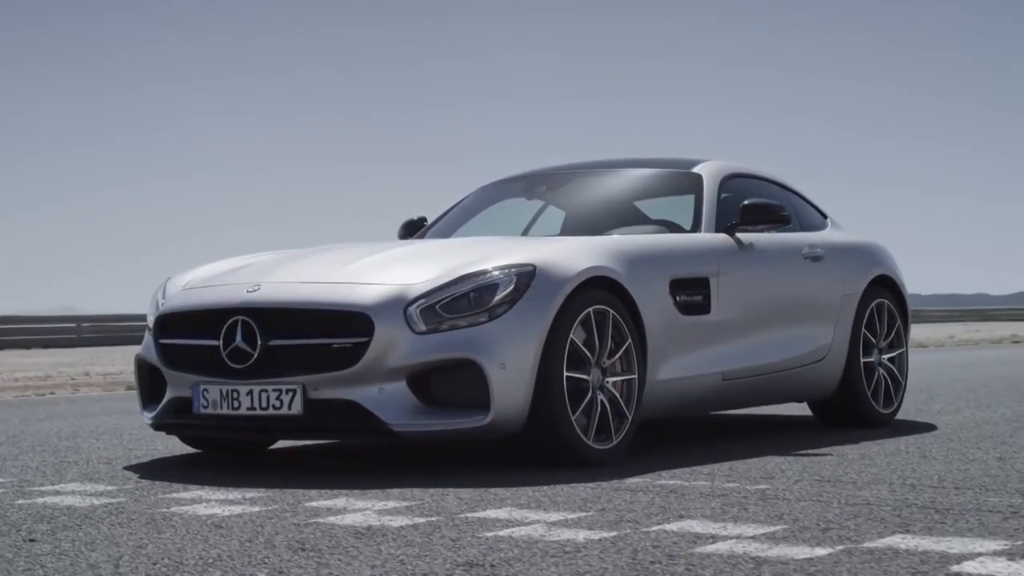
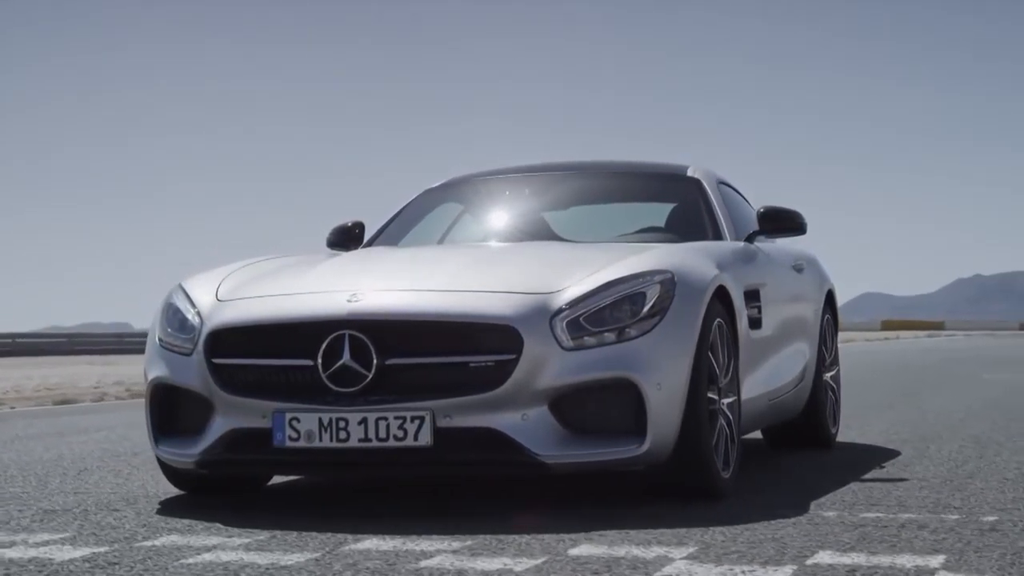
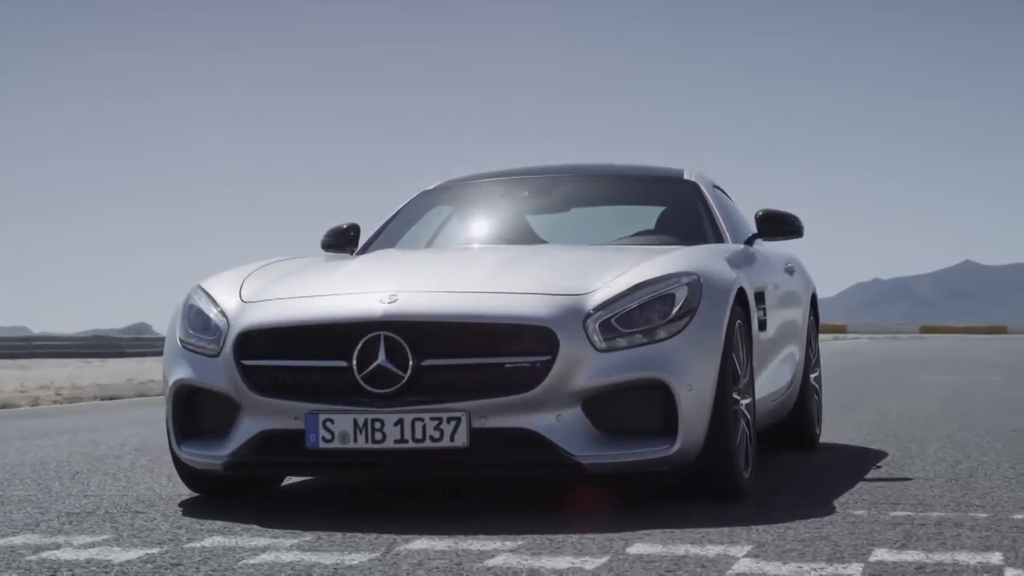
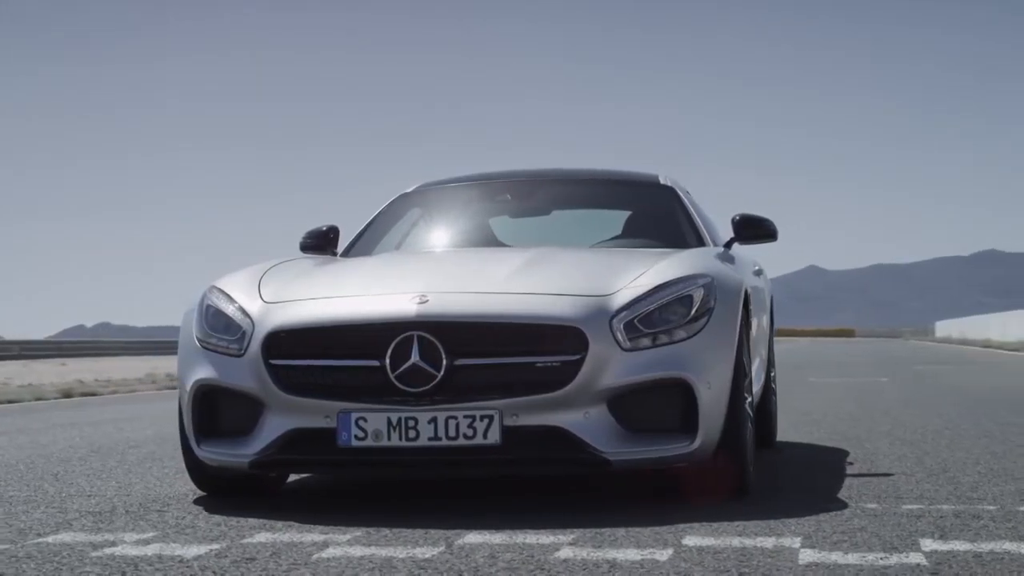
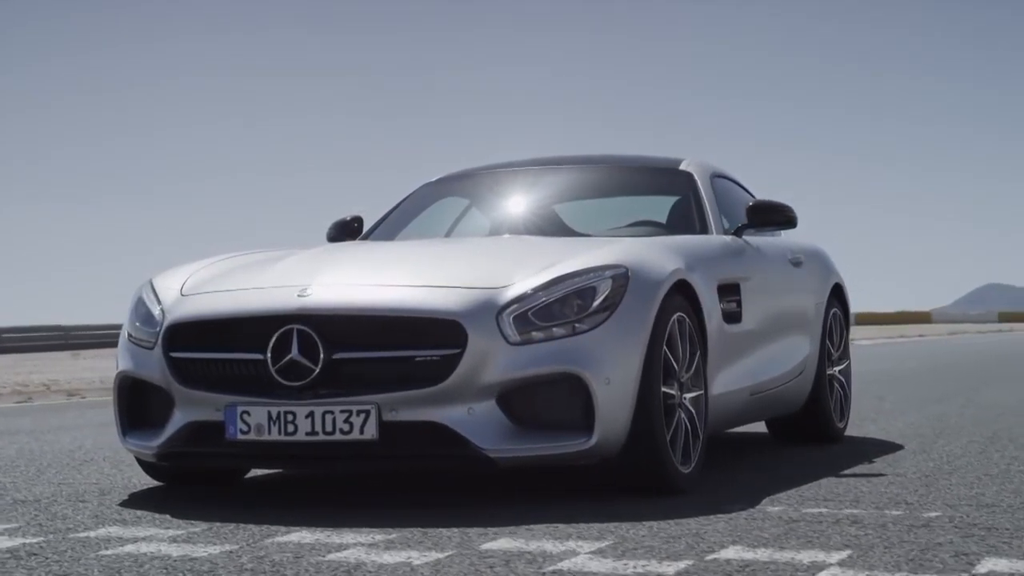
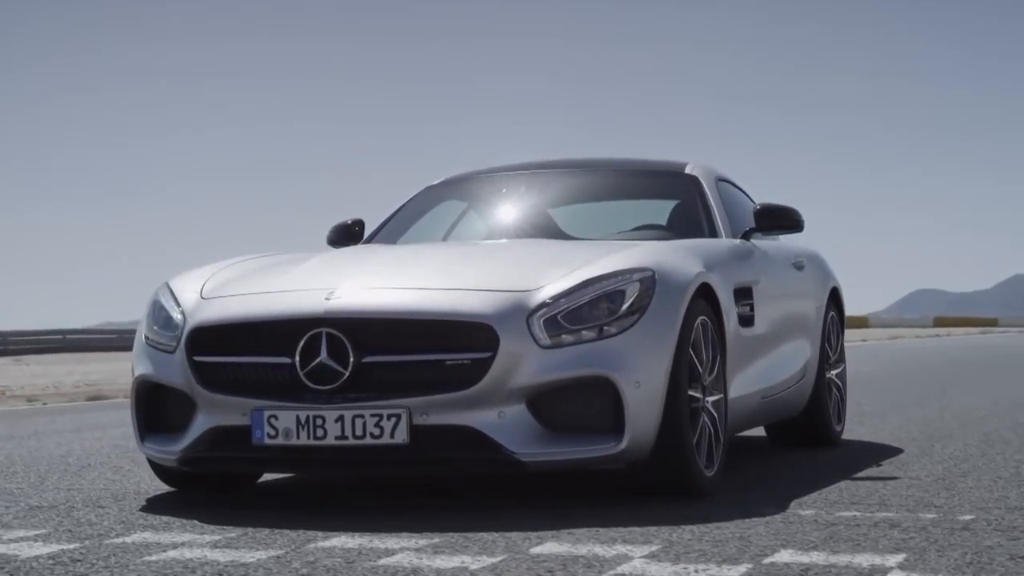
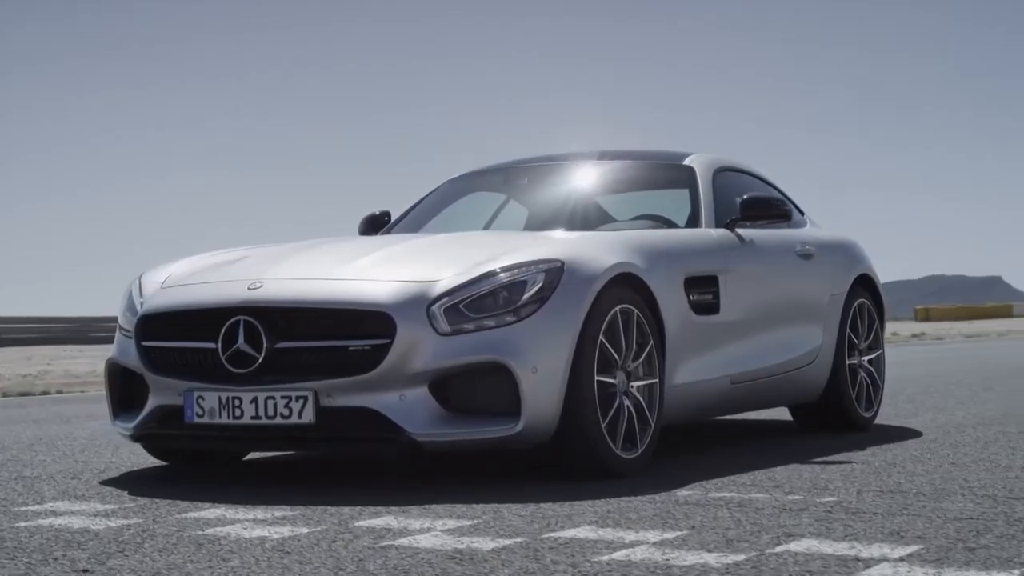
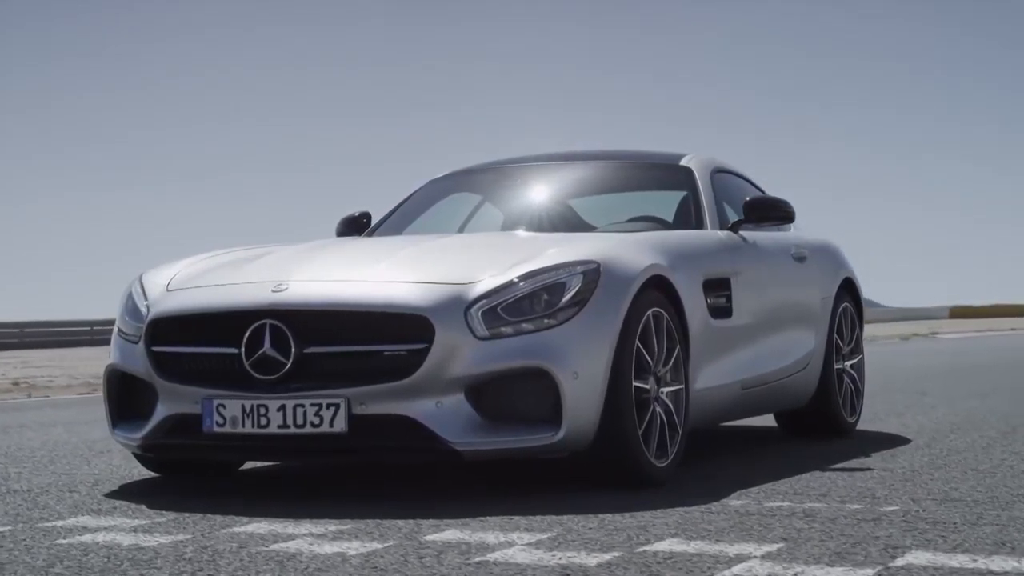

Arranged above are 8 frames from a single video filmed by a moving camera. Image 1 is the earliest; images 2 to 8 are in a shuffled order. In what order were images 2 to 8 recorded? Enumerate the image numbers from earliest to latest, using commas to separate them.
7, 8, 5, 6, 2, 3, 4
